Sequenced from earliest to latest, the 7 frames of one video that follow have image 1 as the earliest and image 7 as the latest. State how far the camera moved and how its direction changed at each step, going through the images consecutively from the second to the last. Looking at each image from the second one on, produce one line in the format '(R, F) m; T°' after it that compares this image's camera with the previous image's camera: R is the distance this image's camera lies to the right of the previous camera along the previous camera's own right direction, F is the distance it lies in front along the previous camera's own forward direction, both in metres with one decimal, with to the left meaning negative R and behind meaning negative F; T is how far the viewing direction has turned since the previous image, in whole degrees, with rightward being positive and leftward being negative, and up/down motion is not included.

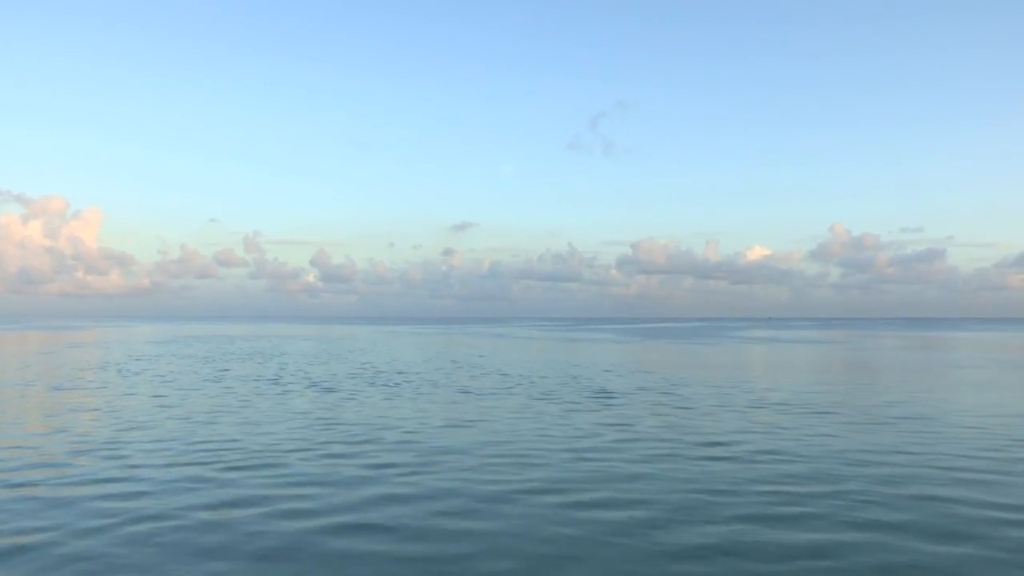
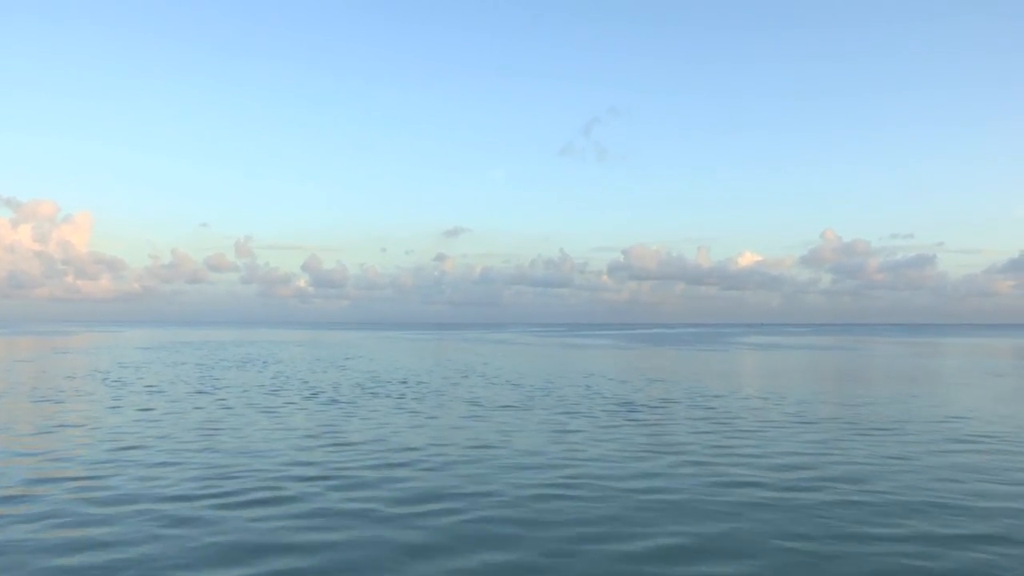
(-0.7, +1.6) m; +1°
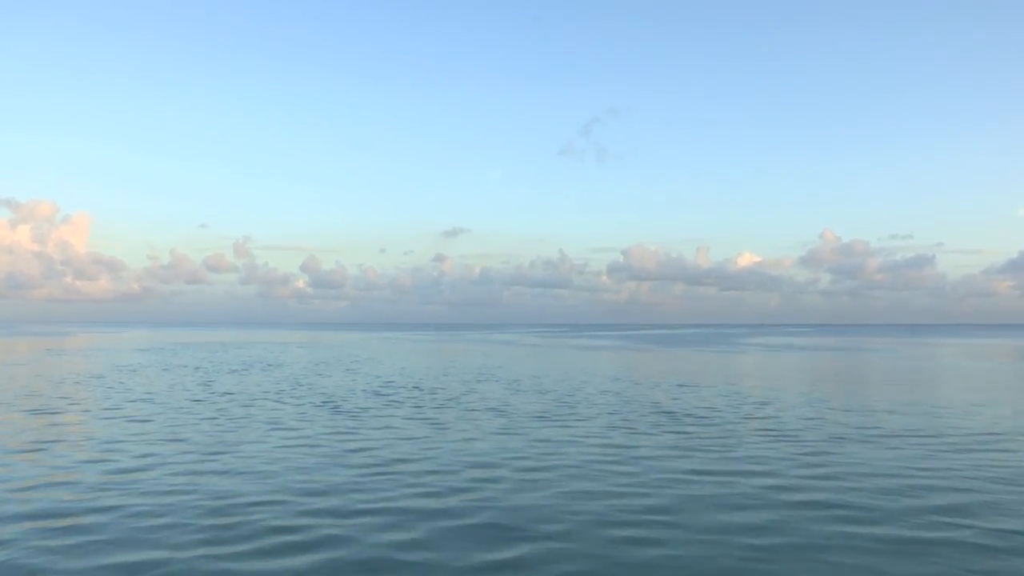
(-0.9, +1.8) m; 0°
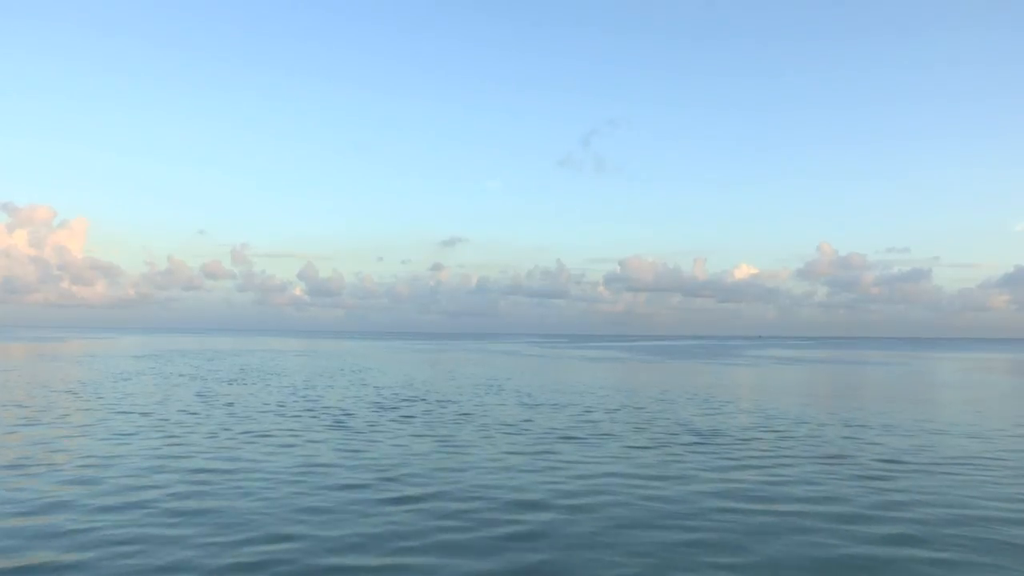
(-0.6, +1.3) m; 0°
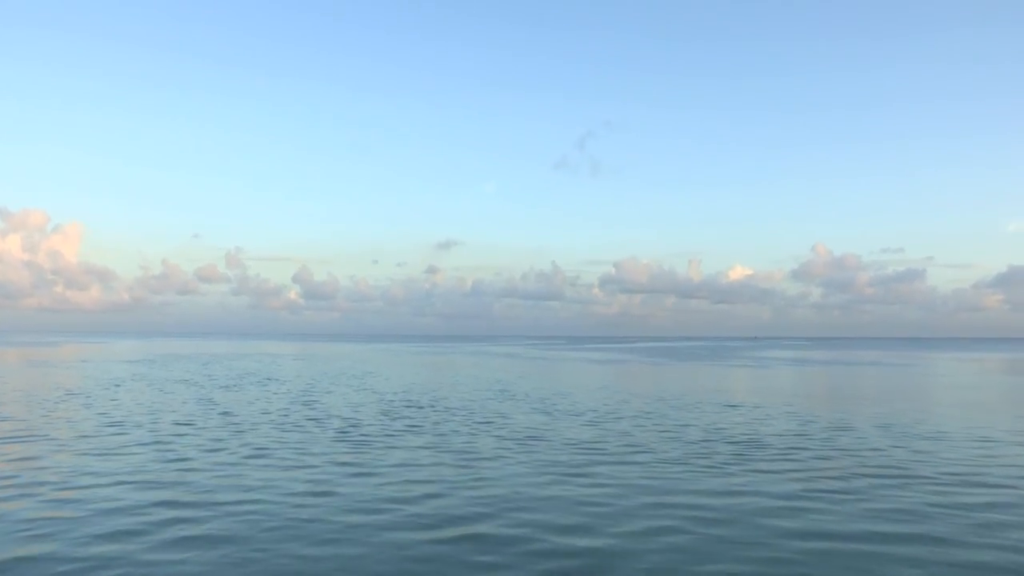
(-0.6, +1.4) m; 0°
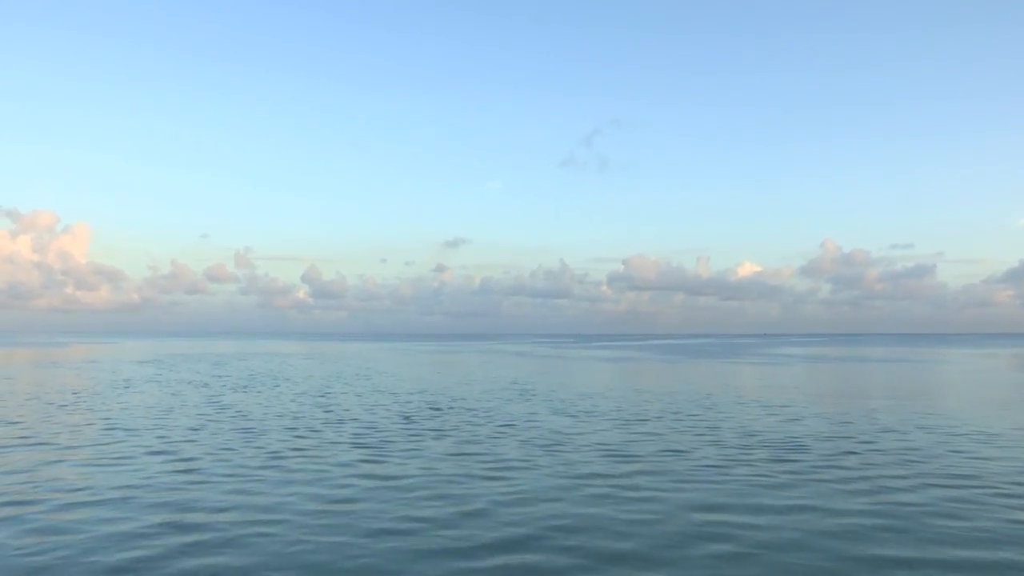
(-0.4, +0.9) m; -1°
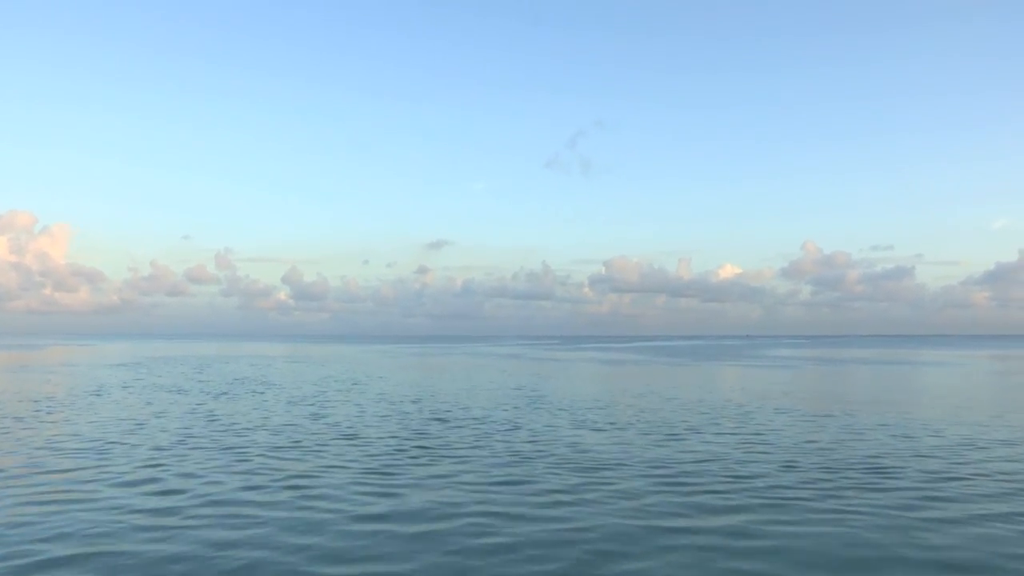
(-1.0, +1.9) m; +1°
